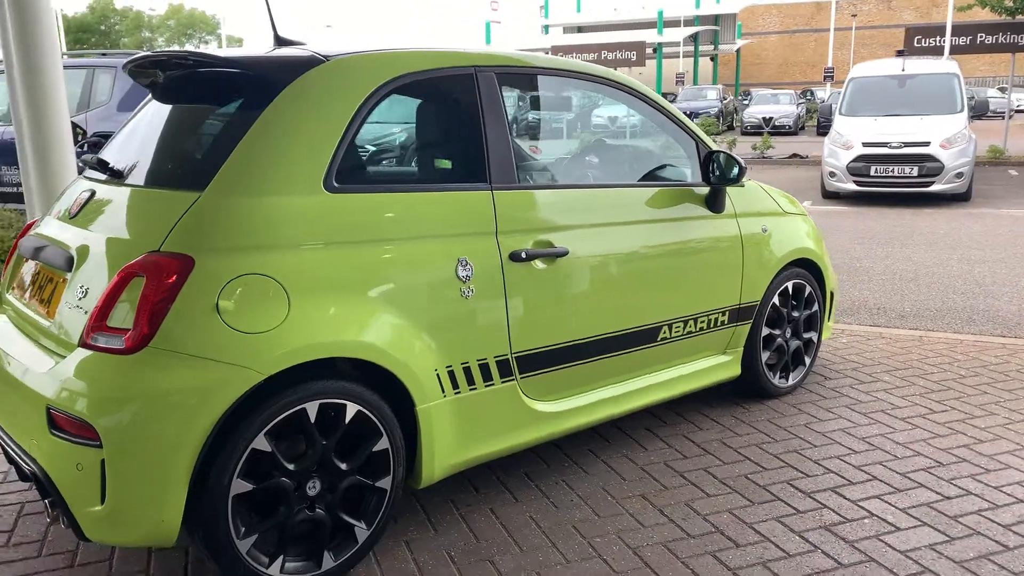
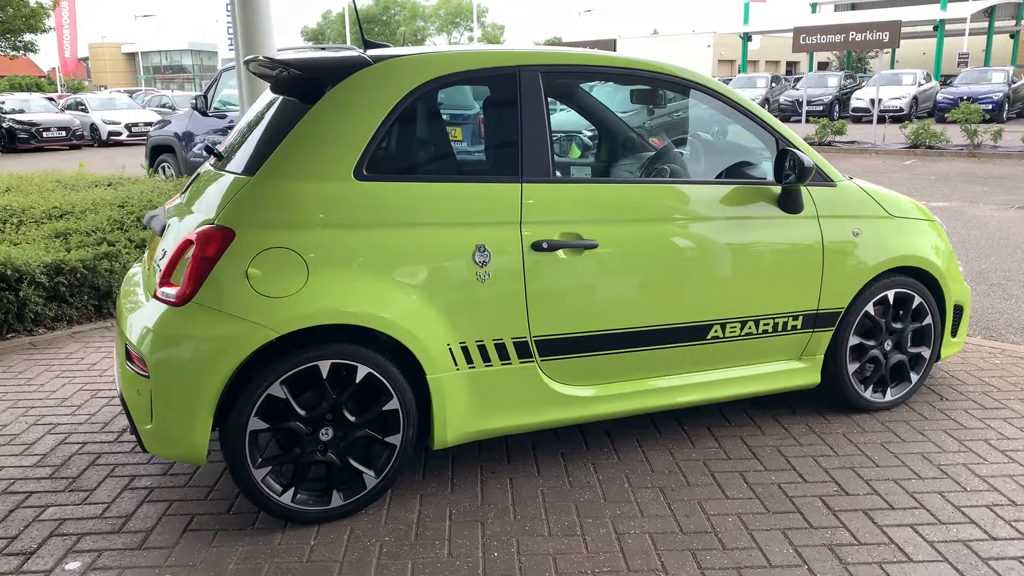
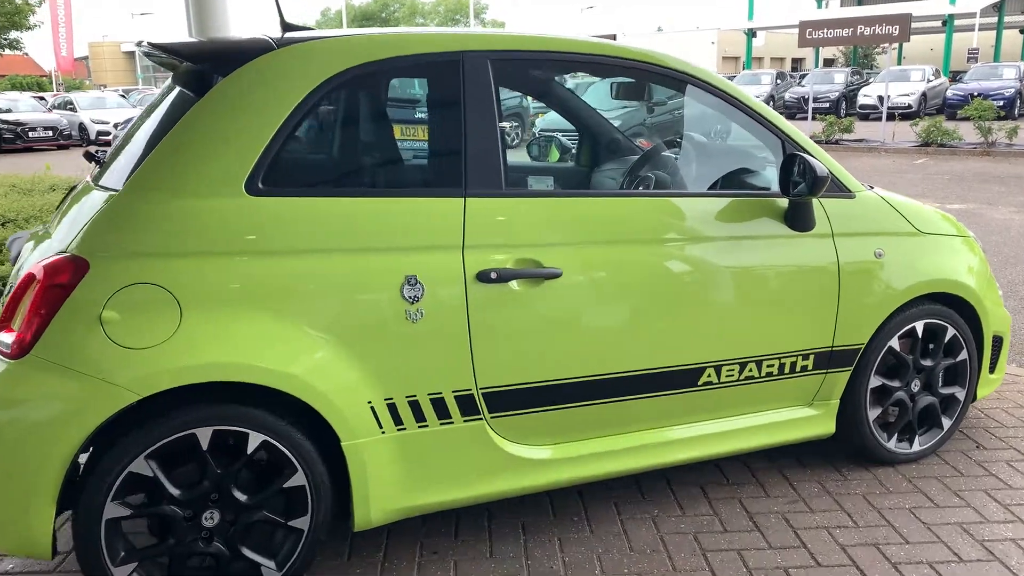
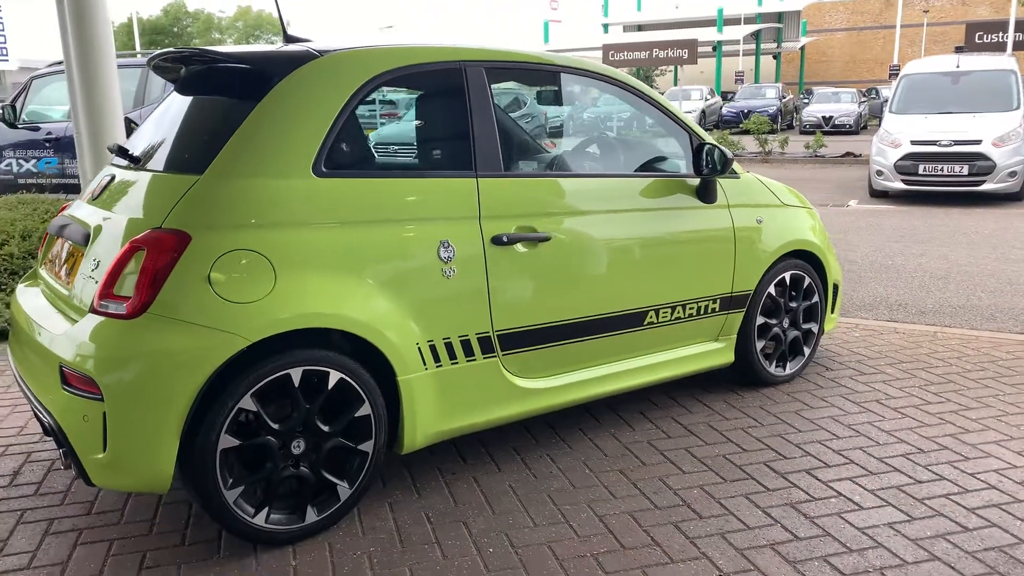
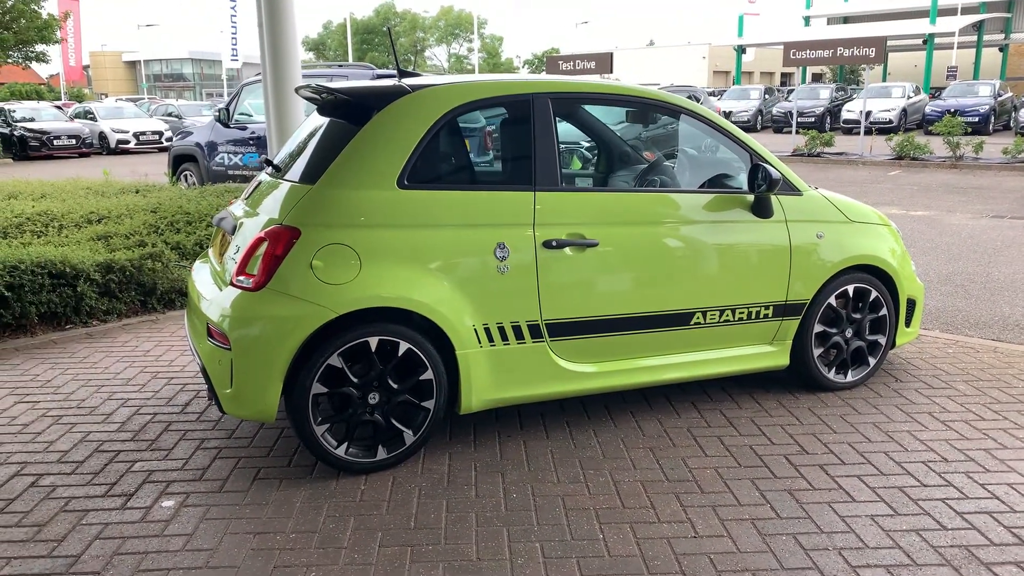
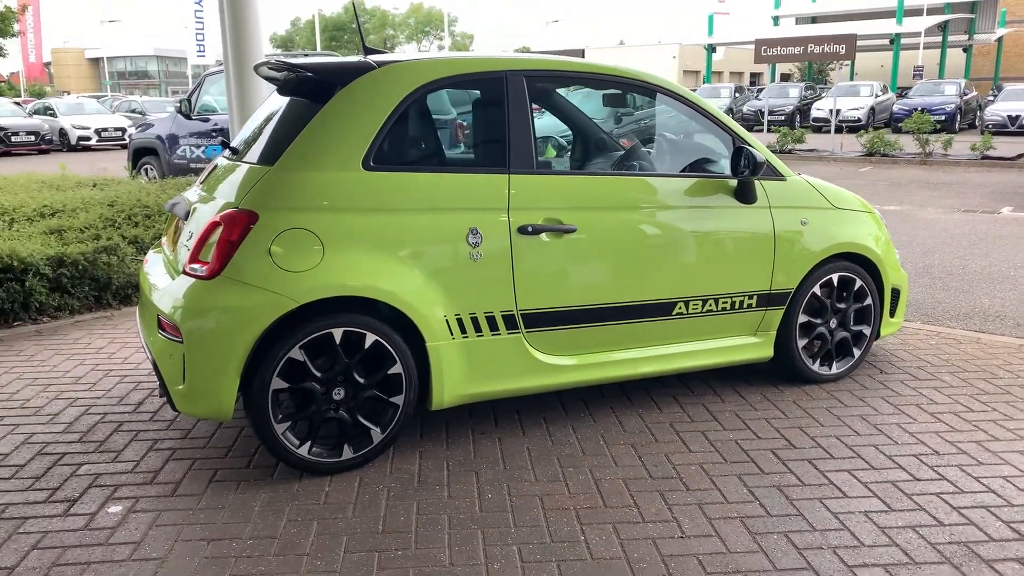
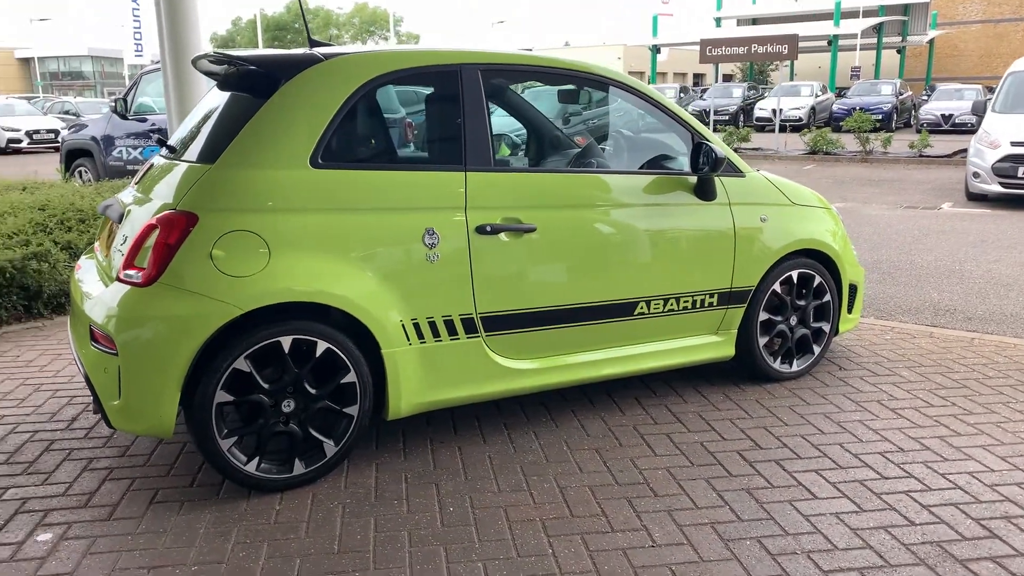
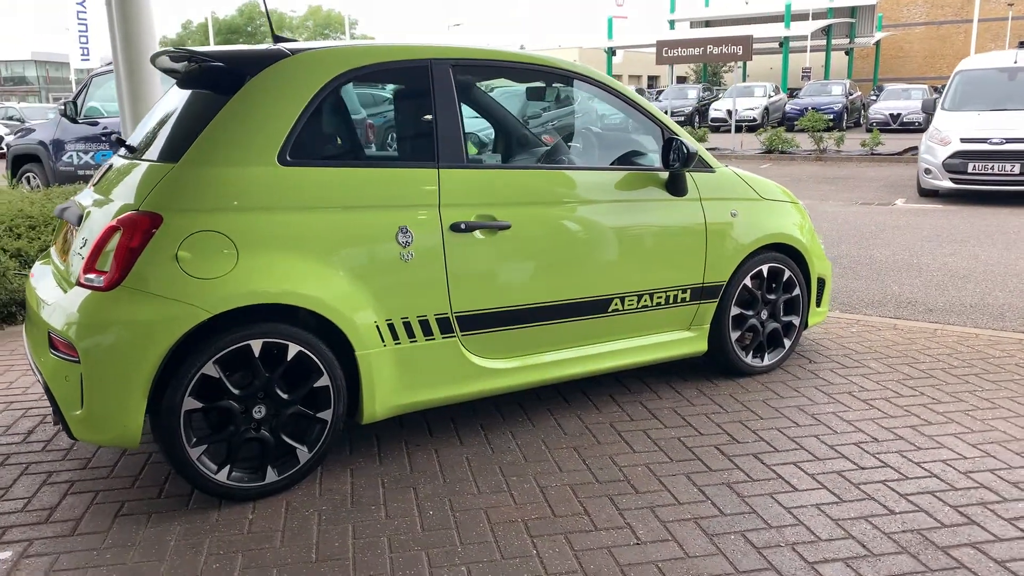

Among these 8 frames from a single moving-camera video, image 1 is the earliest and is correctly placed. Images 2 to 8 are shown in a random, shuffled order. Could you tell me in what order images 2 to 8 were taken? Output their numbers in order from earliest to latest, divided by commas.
4, 8, 7, 6, 5, 2, 3
